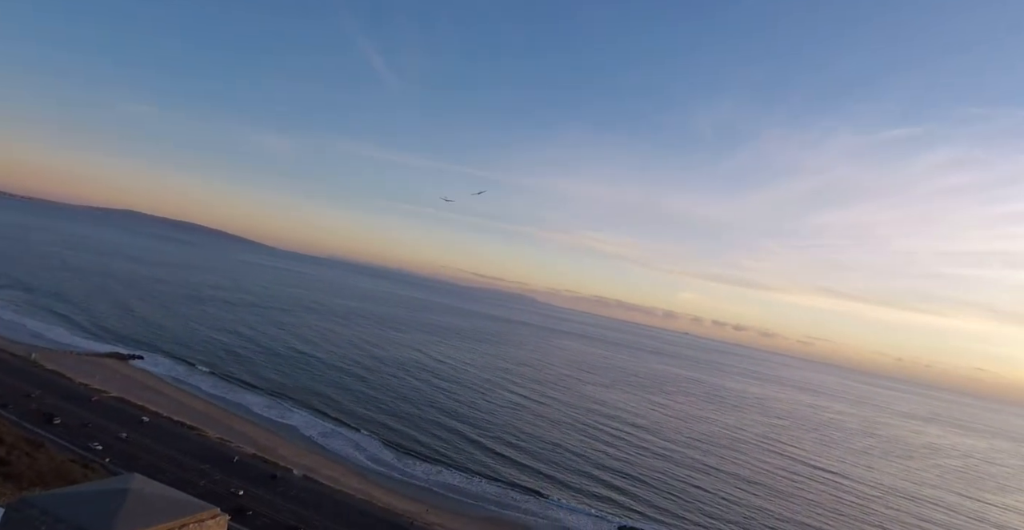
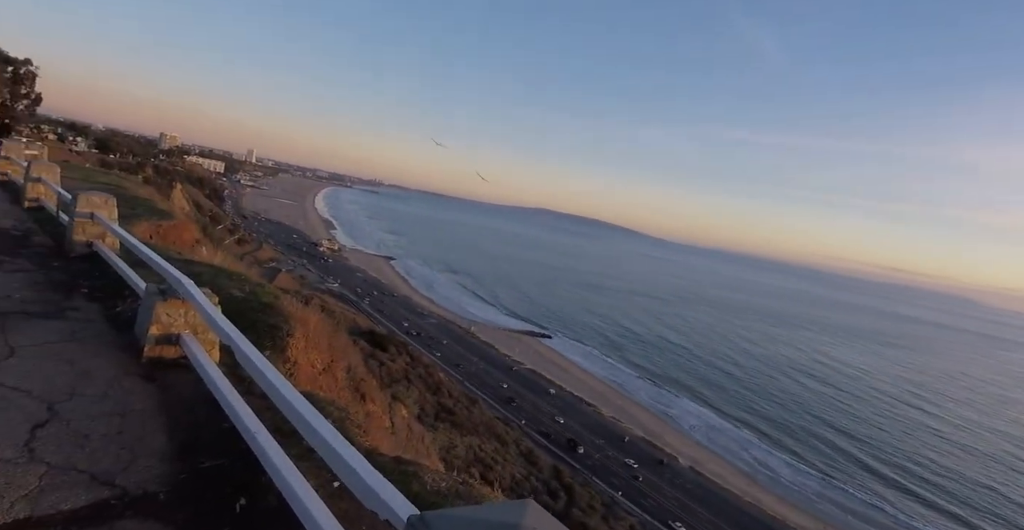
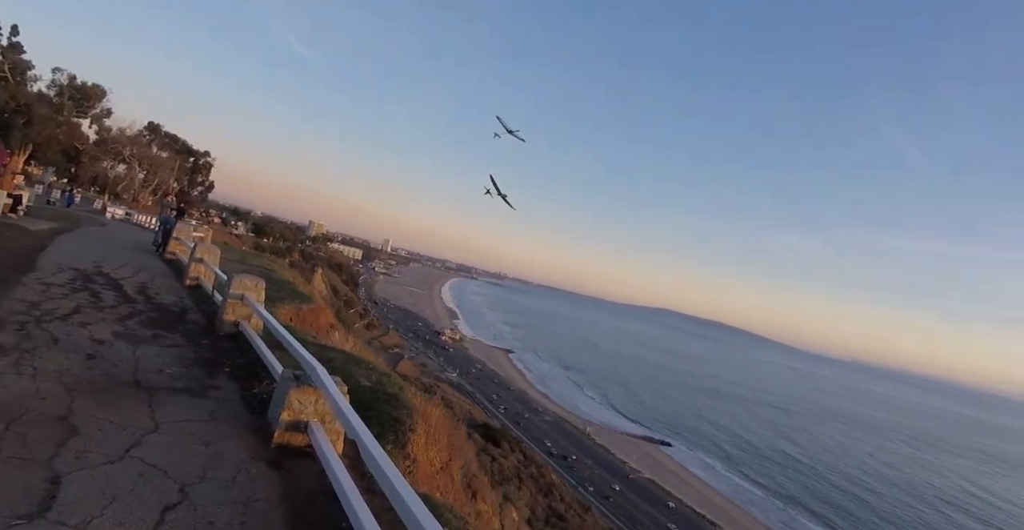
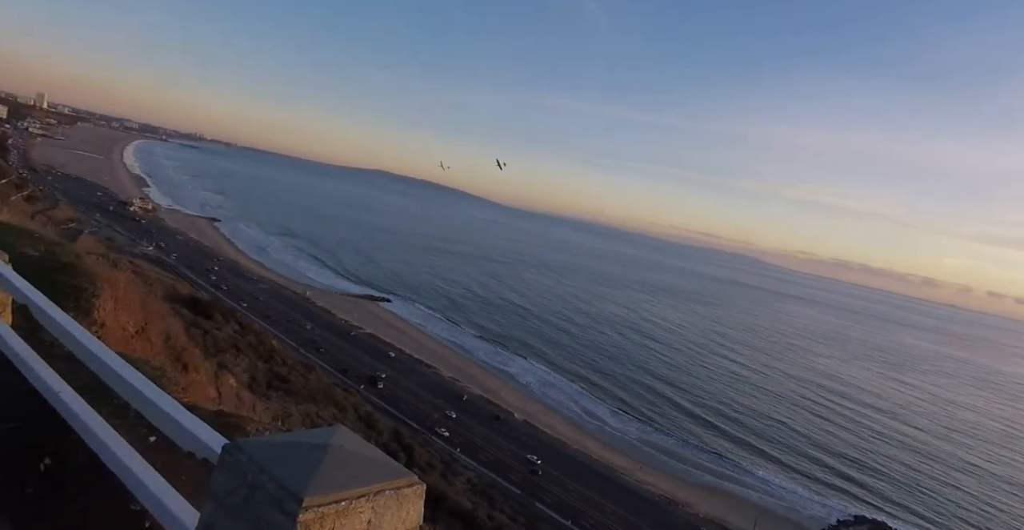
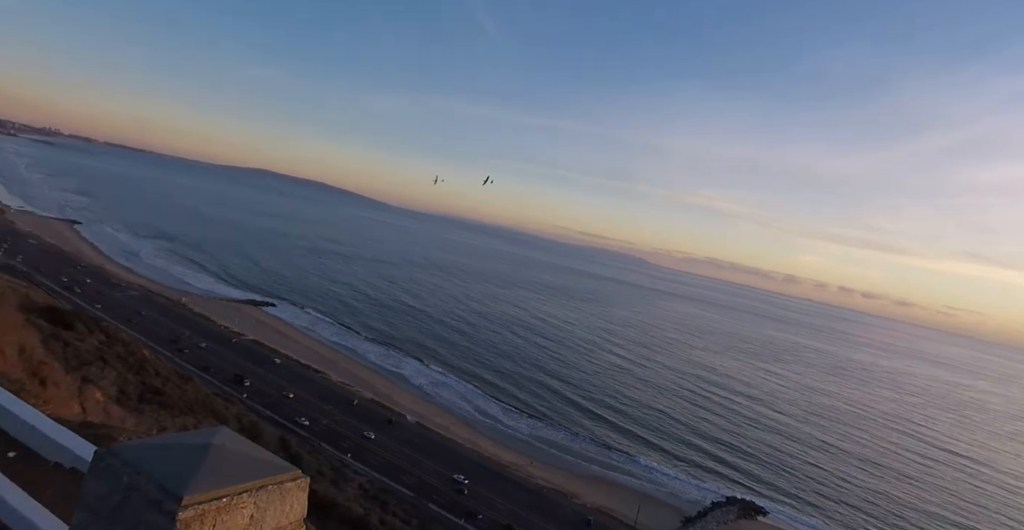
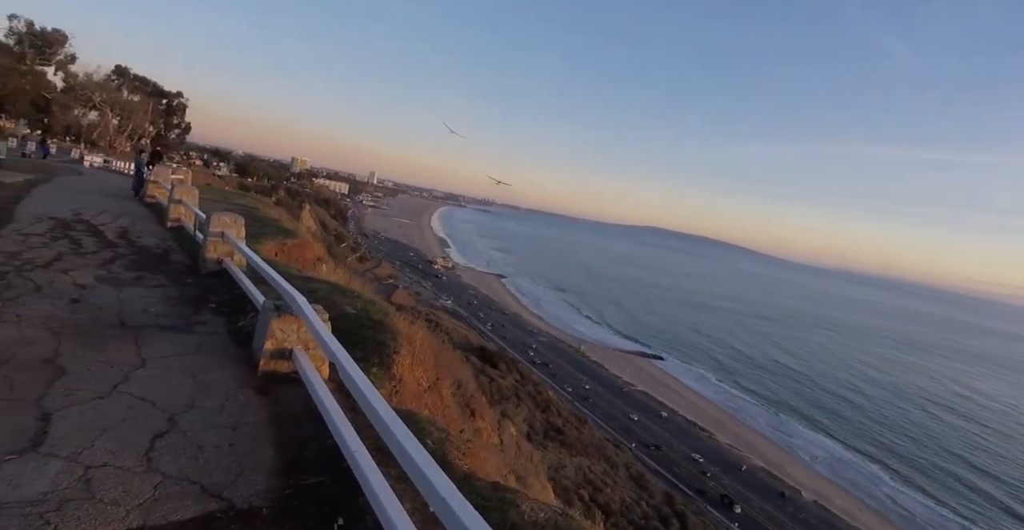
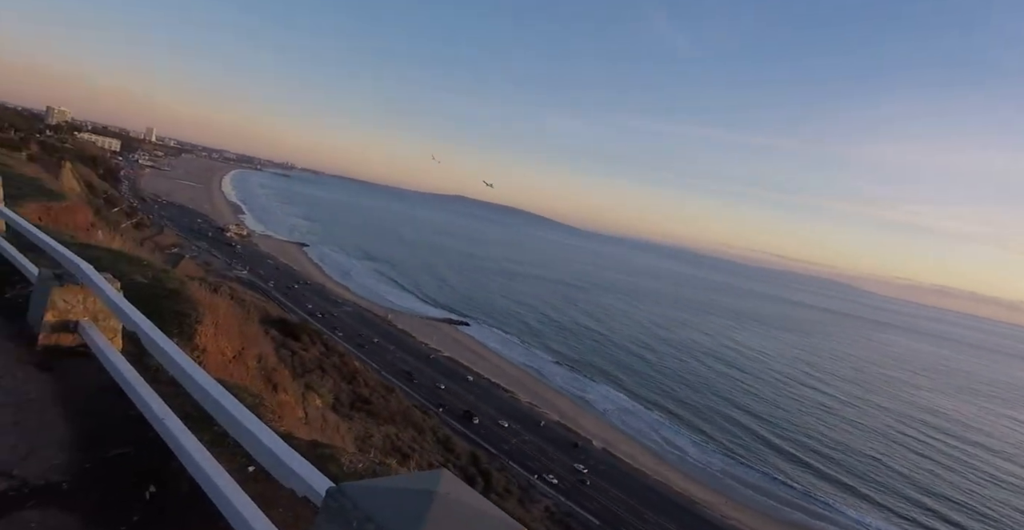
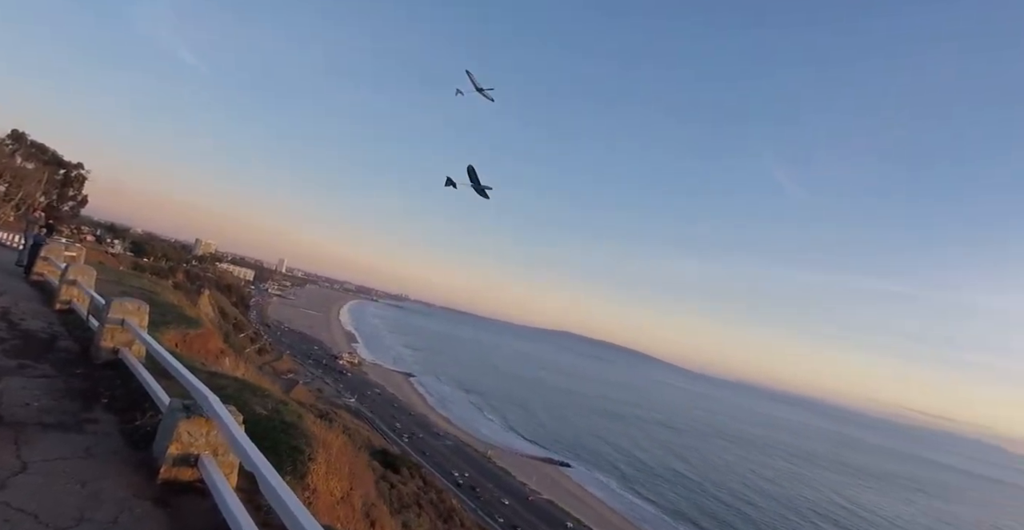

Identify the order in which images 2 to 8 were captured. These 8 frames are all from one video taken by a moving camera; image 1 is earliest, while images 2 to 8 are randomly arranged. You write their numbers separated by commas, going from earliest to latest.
5, 4, 7, 2, 6, 3, 8
